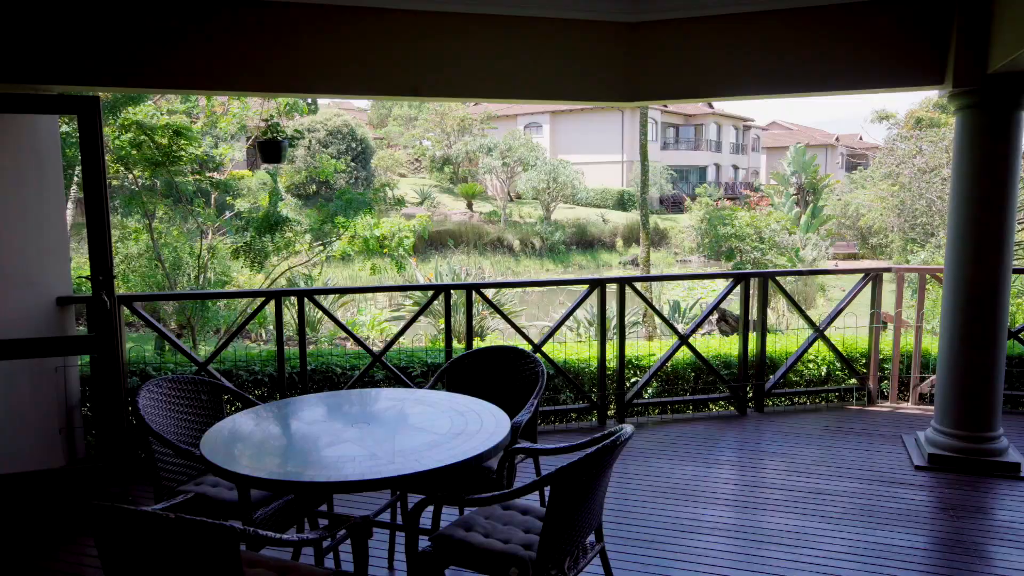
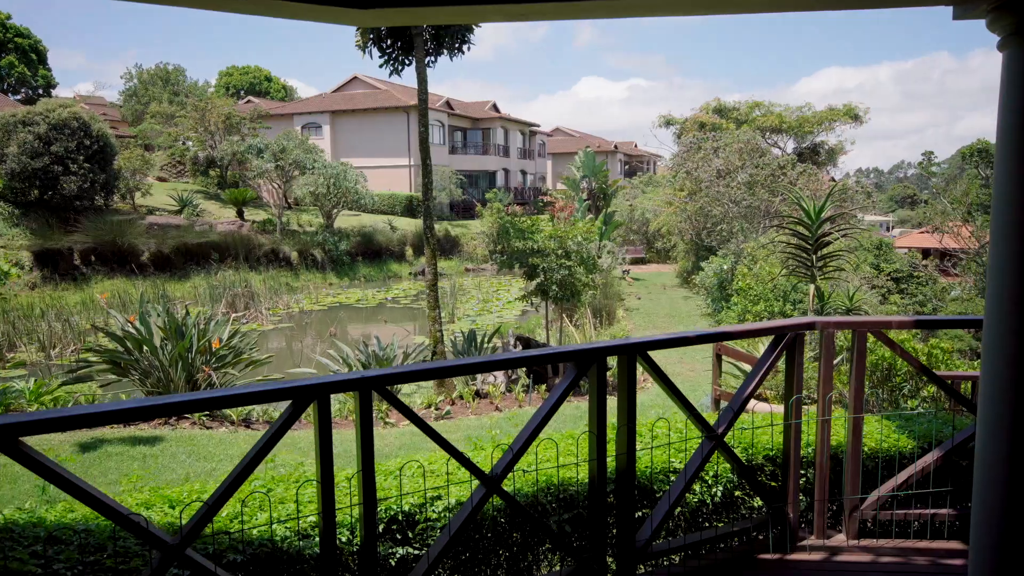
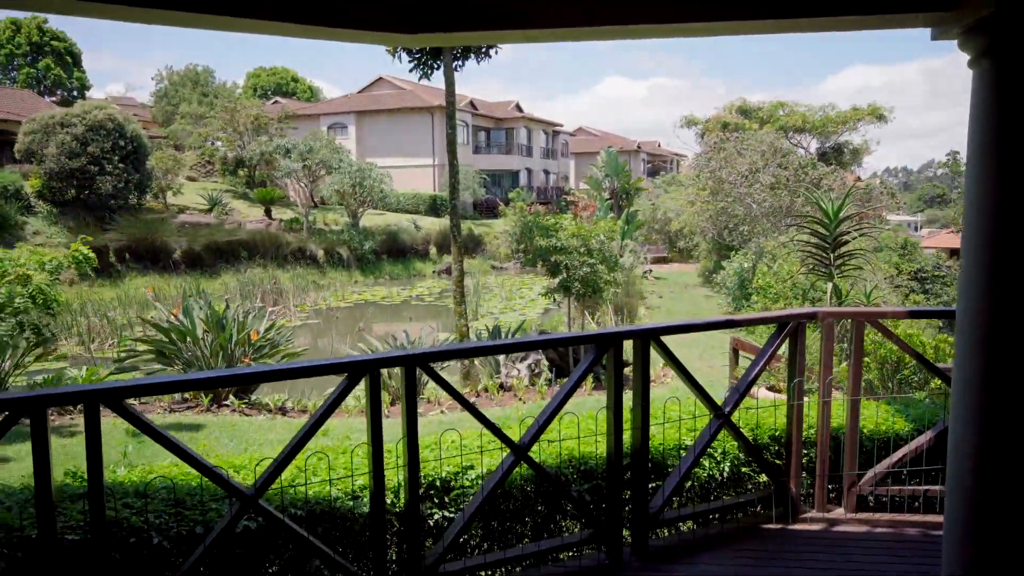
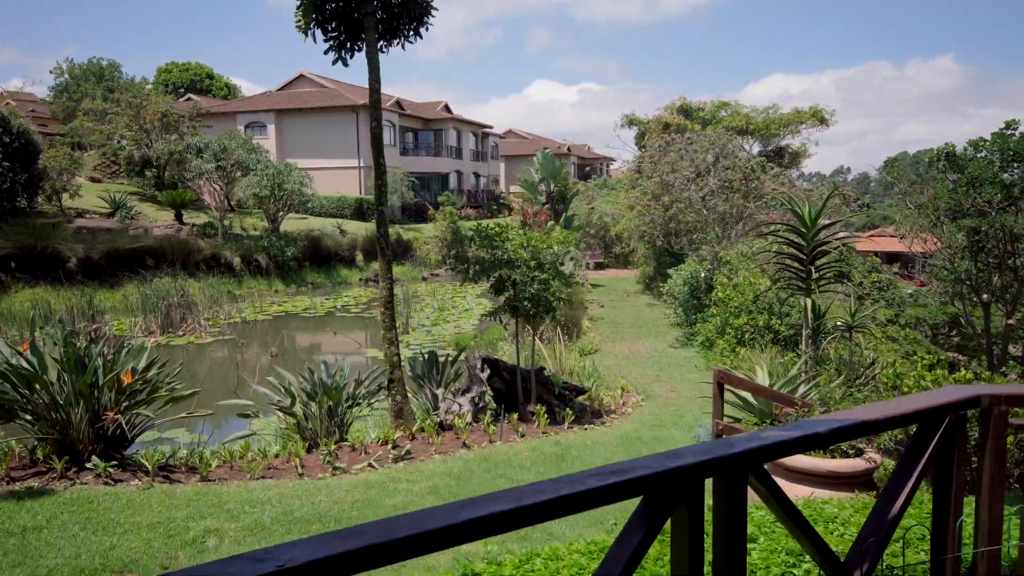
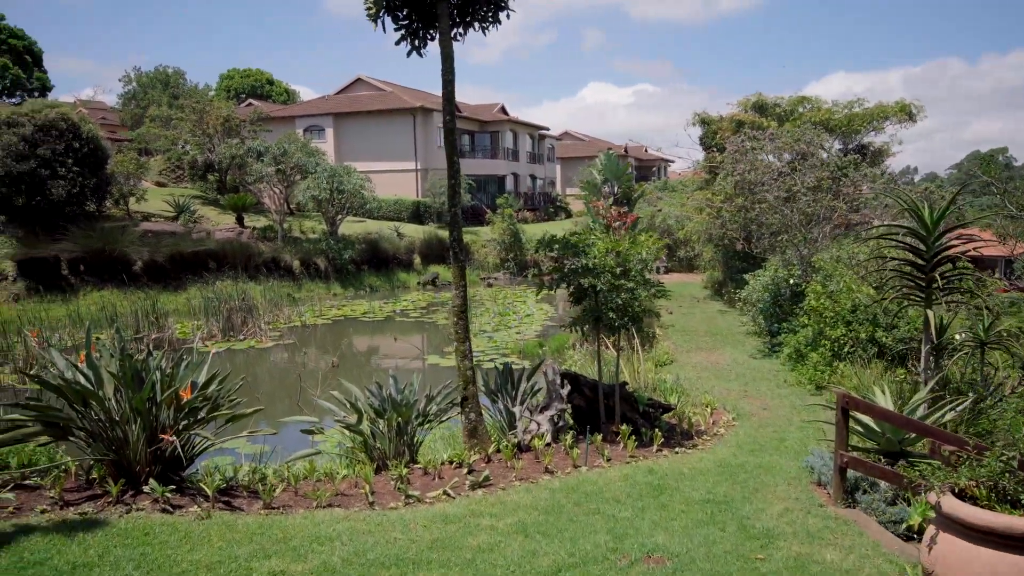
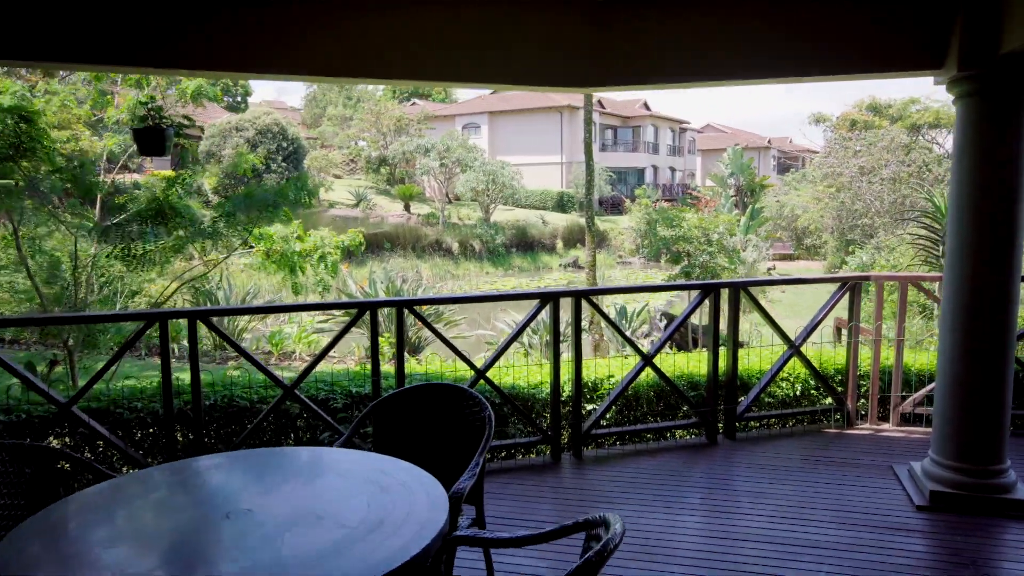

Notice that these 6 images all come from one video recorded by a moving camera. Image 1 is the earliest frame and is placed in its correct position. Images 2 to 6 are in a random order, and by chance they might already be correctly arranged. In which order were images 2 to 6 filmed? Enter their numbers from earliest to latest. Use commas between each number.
6, 3, 2, 4, 5
